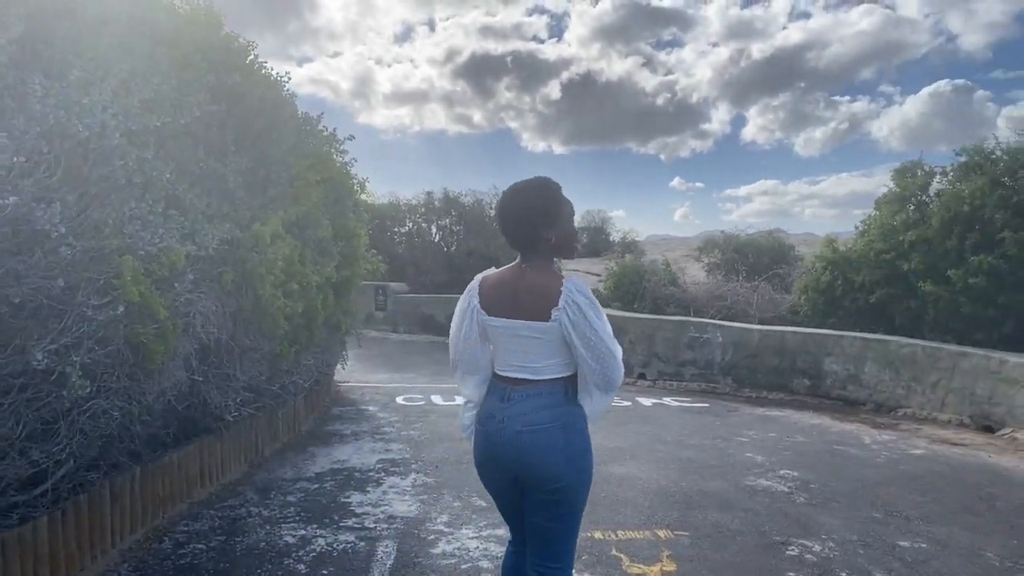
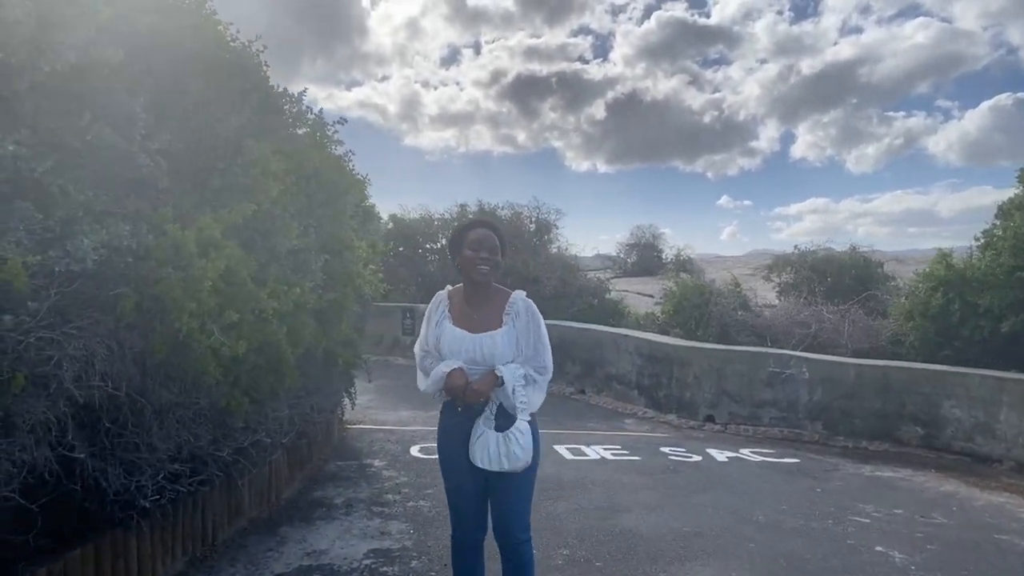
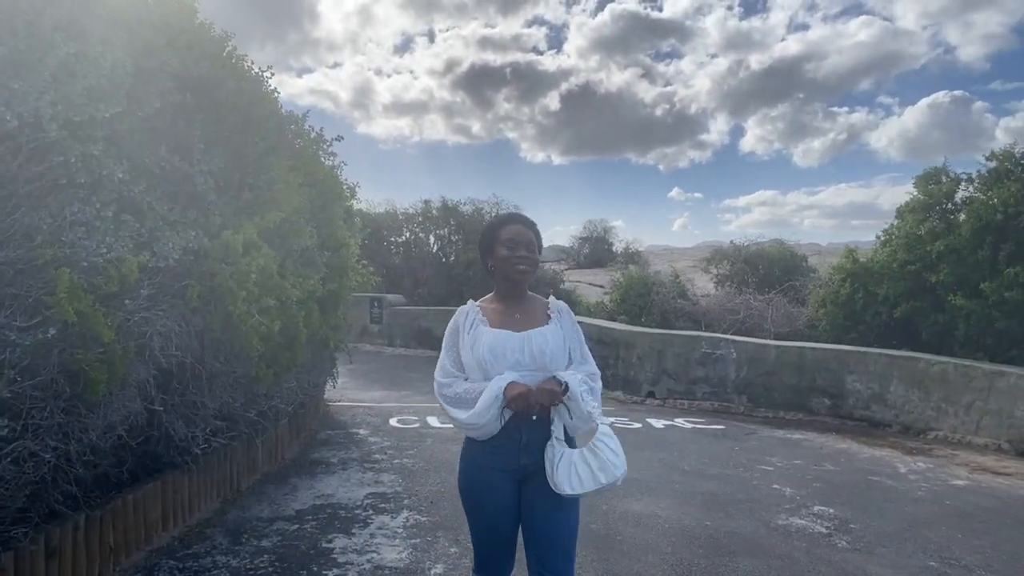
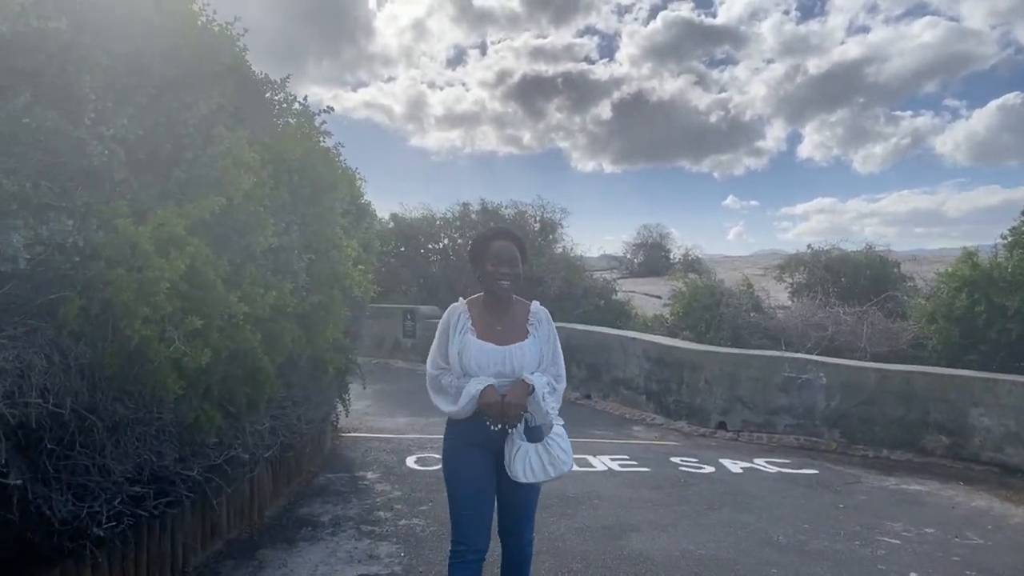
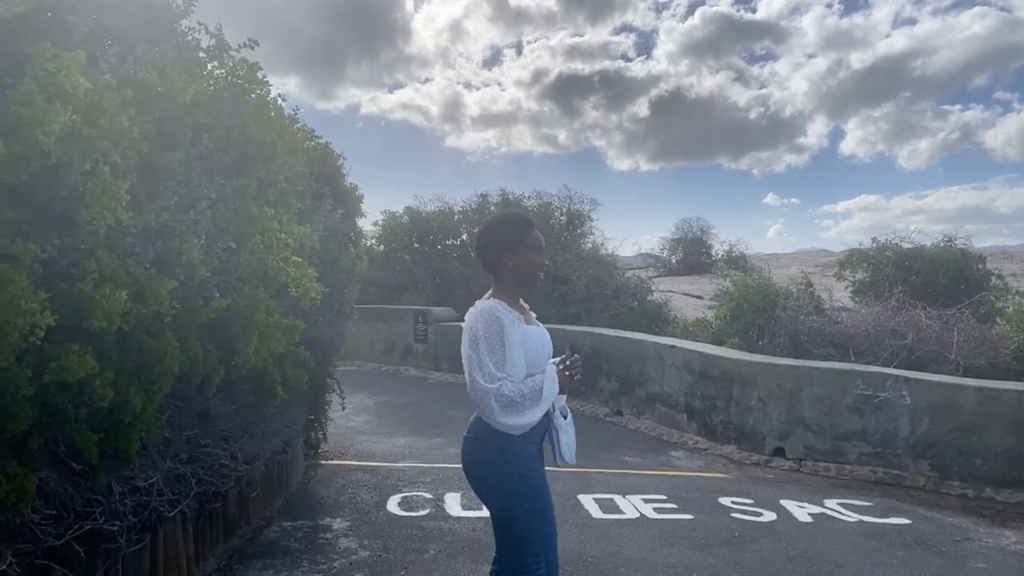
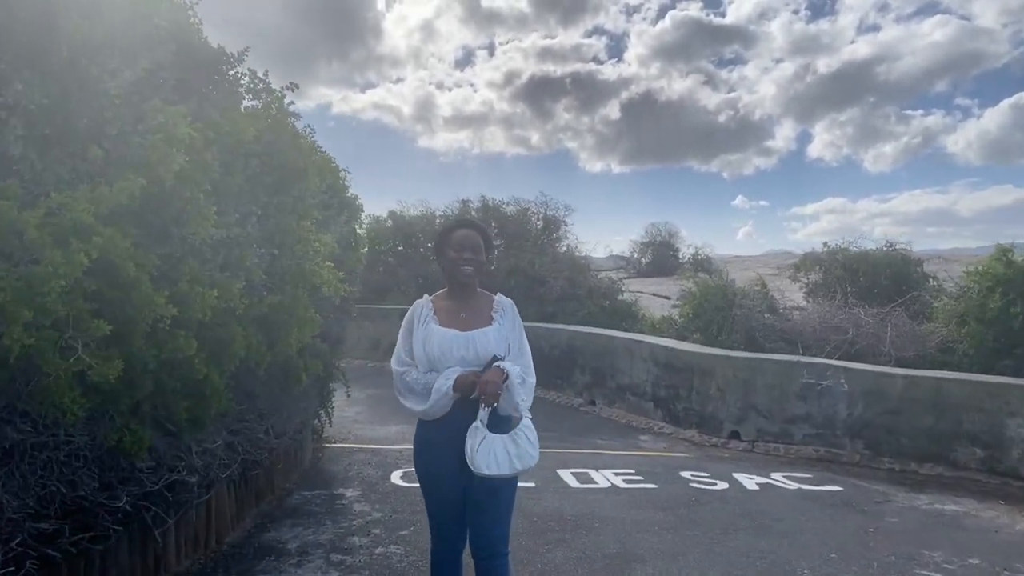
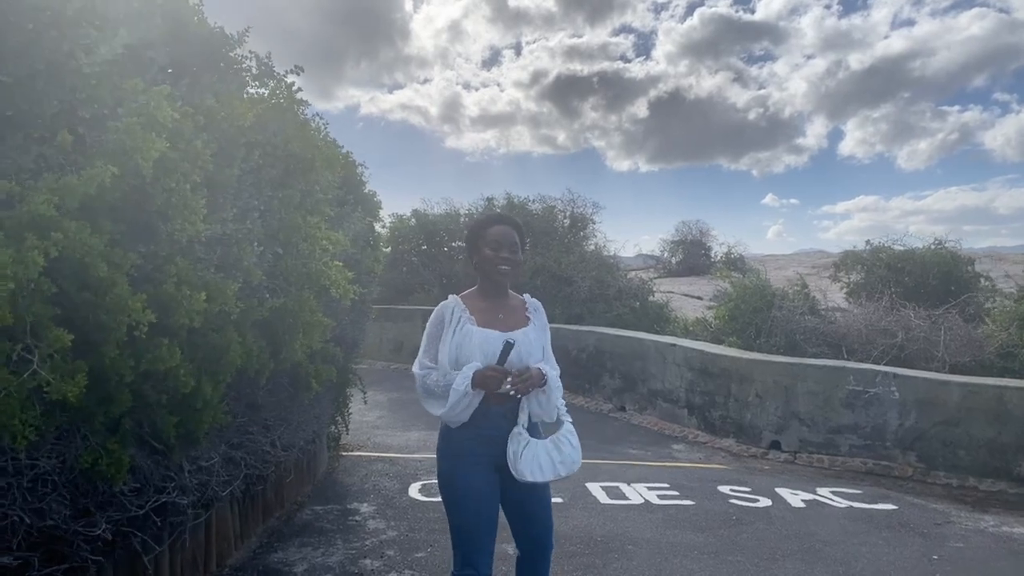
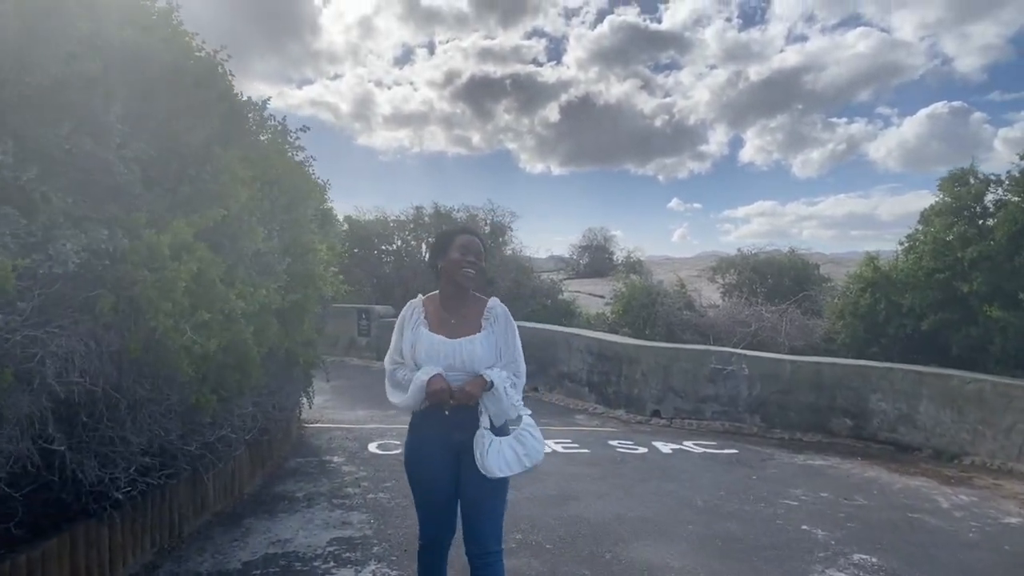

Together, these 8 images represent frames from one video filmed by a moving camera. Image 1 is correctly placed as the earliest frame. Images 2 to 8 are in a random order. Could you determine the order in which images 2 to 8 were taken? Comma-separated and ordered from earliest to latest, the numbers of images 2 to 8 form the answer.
3, 8, 2, 4, 6, 7, 5
